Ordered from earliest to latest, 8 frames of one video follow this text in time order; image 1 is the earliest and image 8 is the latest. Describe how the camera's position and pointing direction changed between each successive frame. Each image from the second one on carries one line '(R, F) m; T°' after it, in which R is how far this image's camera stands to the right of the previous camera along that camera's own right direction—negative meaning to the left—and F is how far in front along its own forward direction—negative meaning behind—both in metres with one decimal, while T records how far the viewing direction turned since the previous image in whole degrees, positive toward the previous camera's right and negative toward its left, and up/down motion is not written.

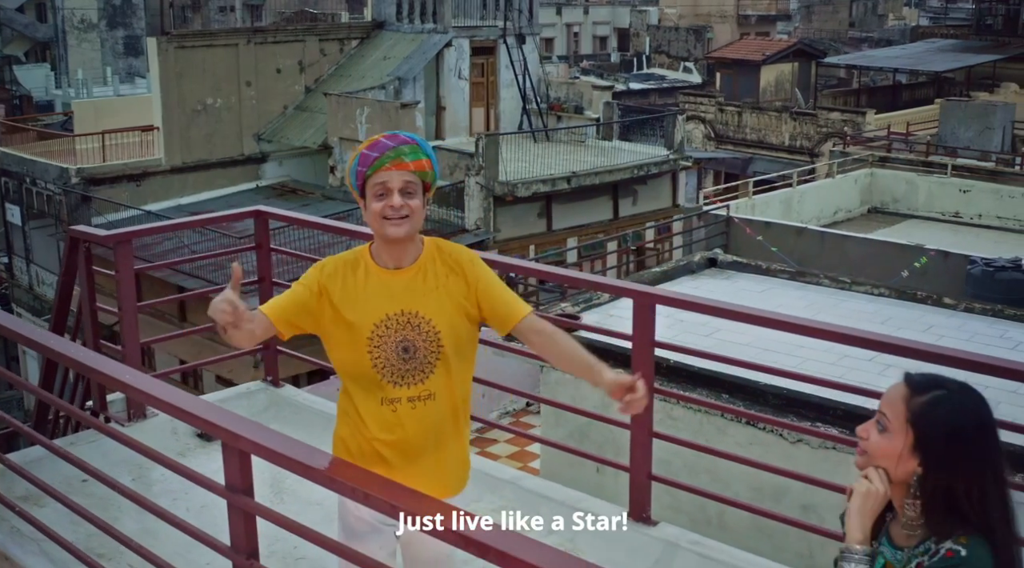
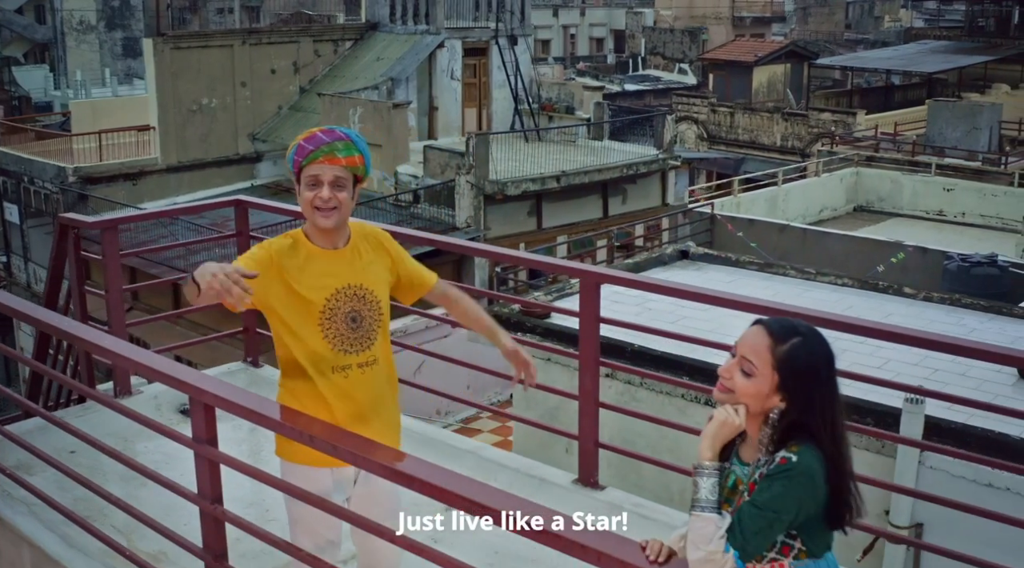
(+0.2, -0.3) m; 0°
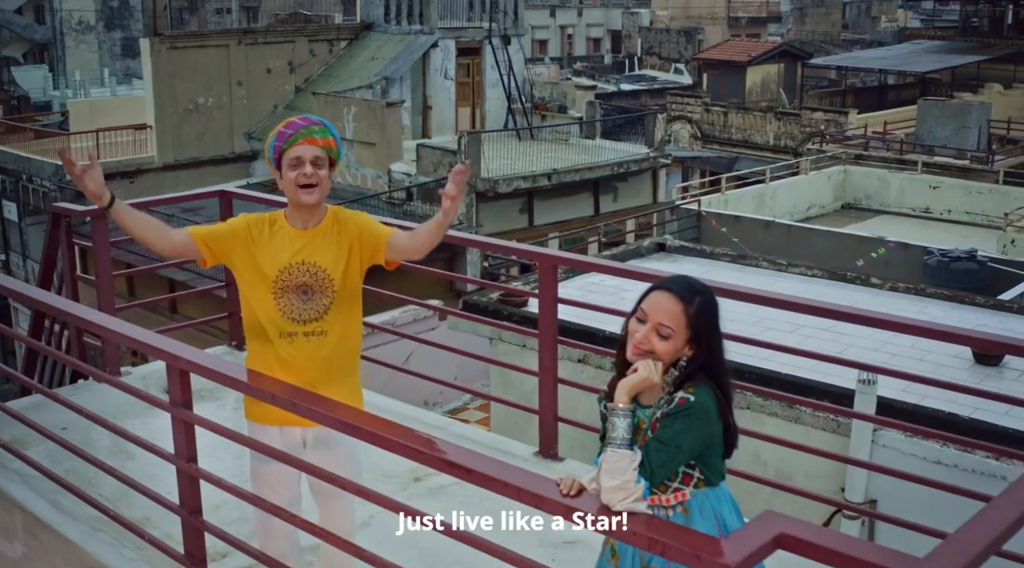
(+0.2, -0.3) m; 0°
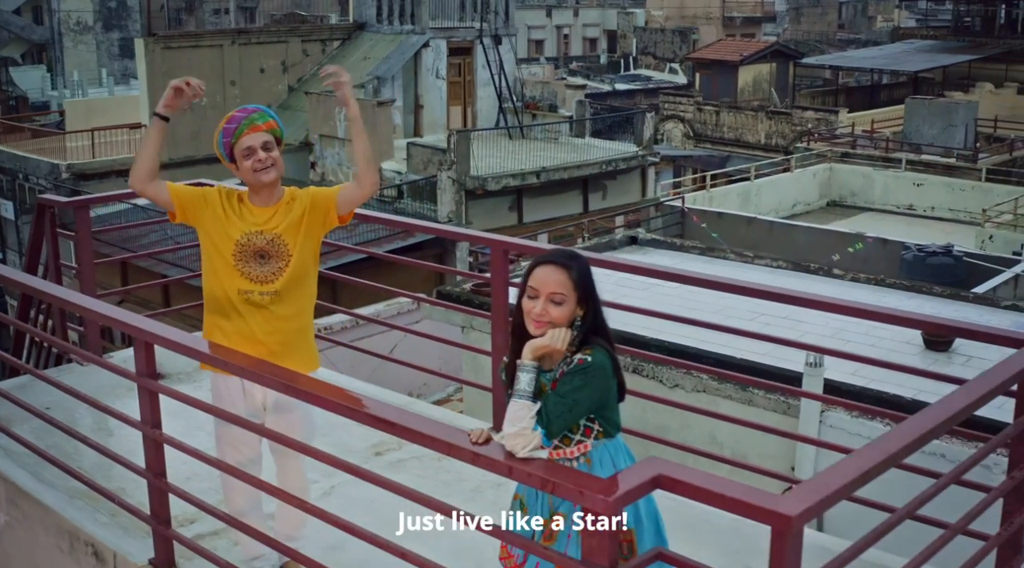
(+0.2, -0.3) m; 0°
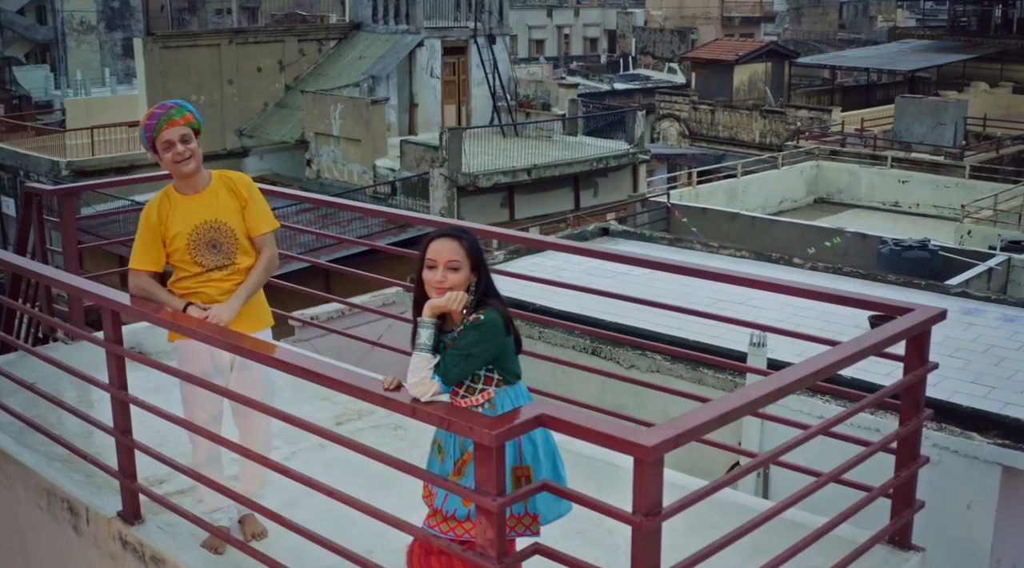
(+0.3, -0.4) m; 0°
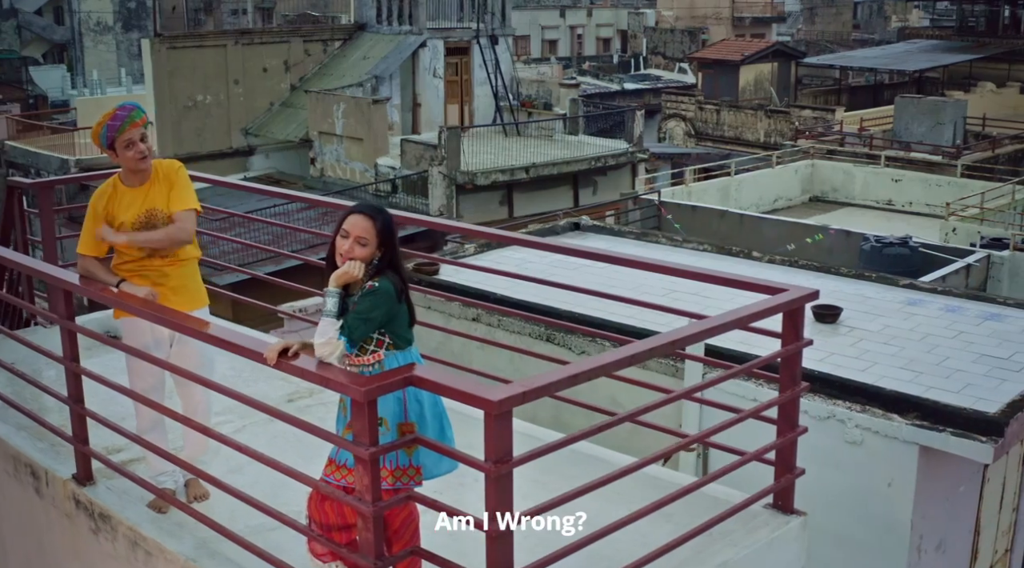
(+0.4, -0.4) m; -1°
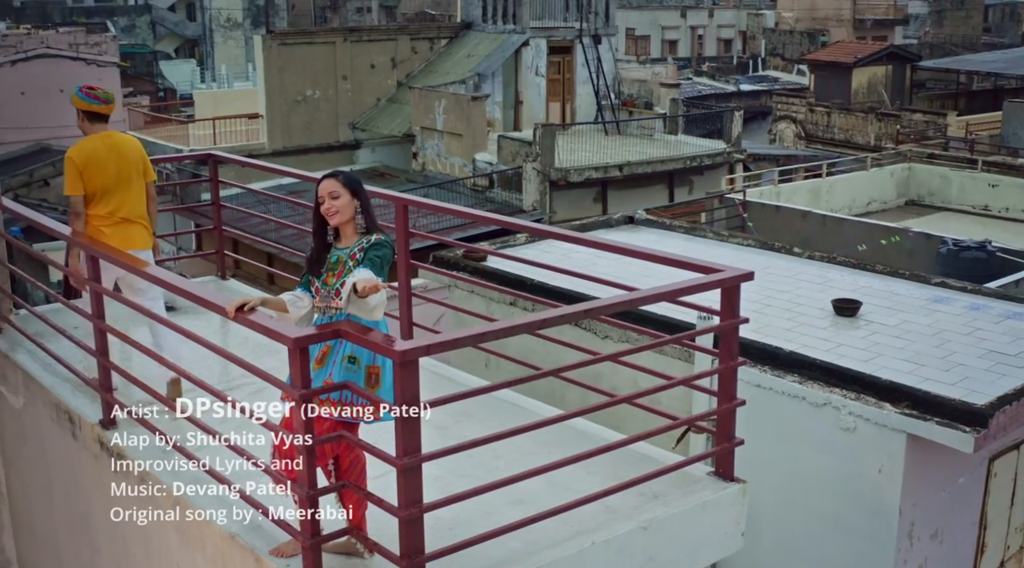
(+0.7, -0.4) m; -6°
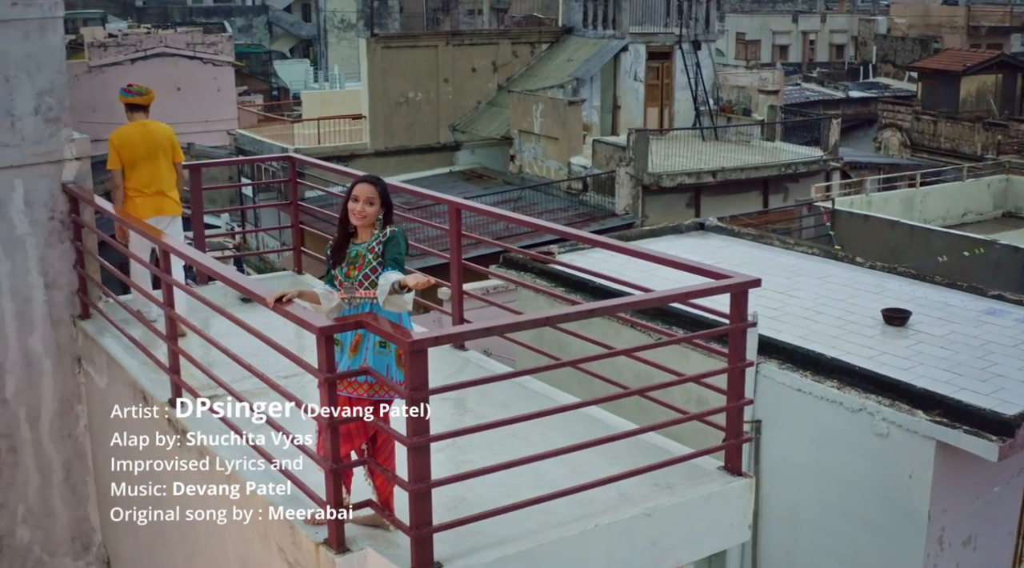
(+0.4, -0.4) m; -6°
